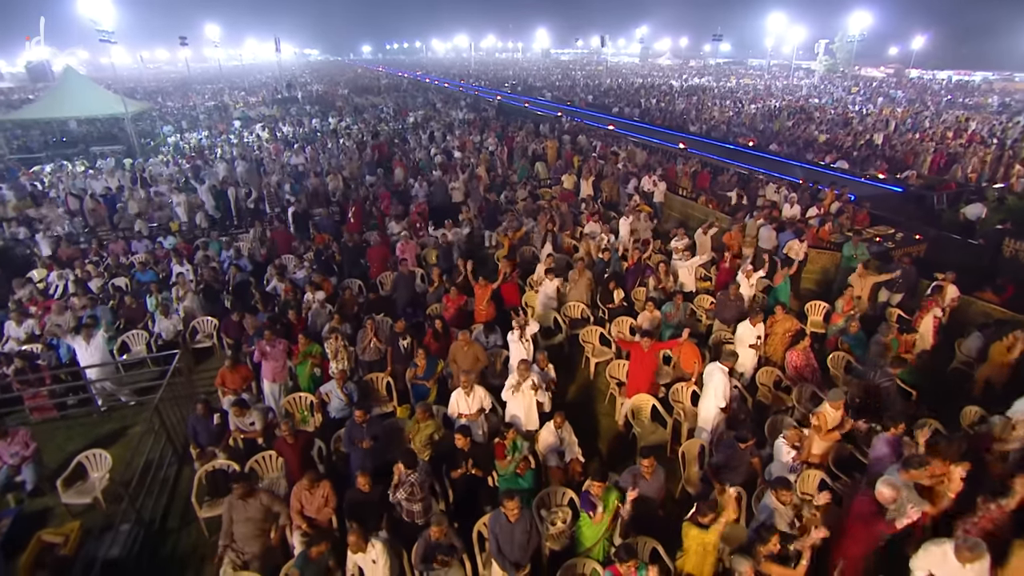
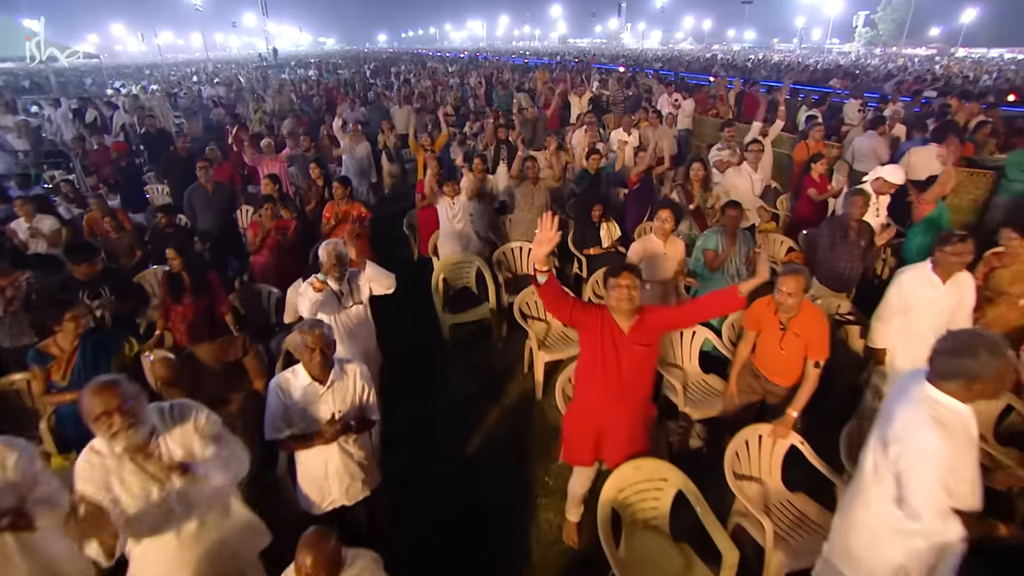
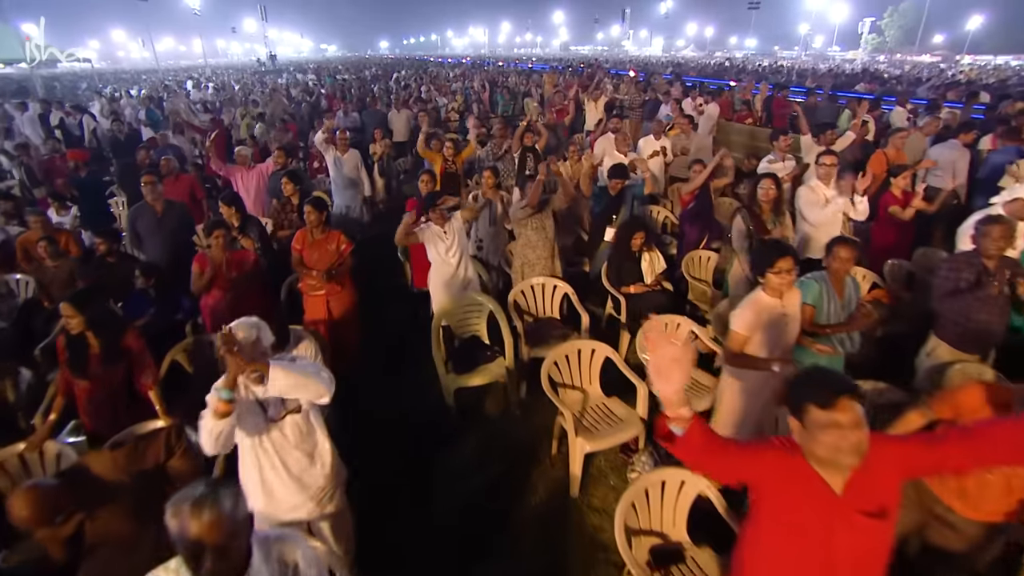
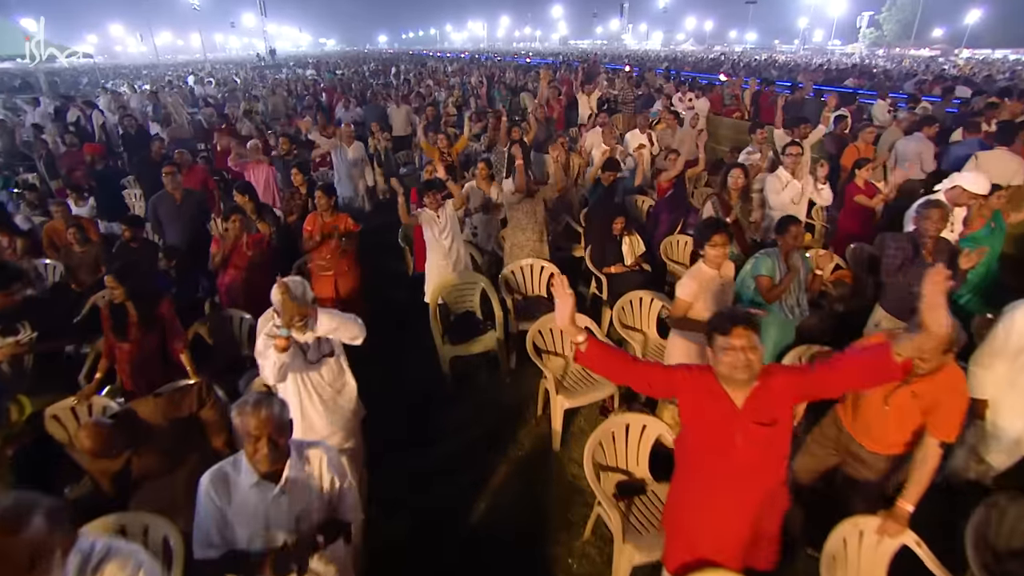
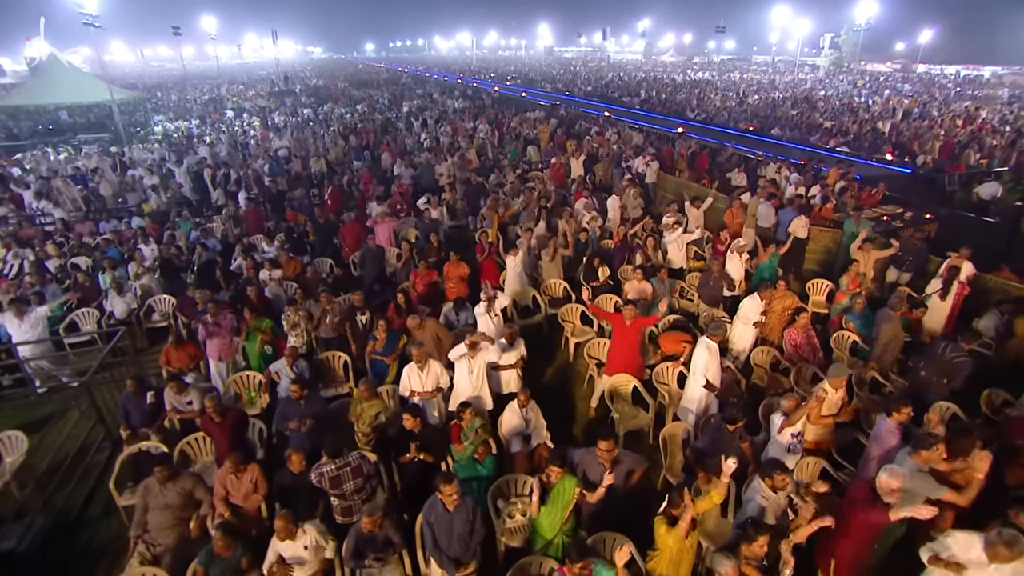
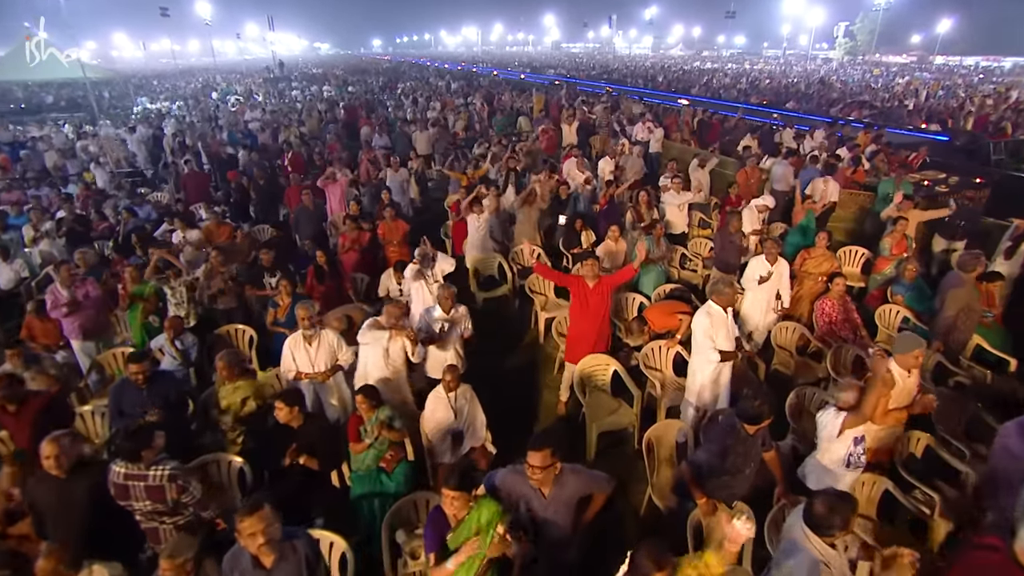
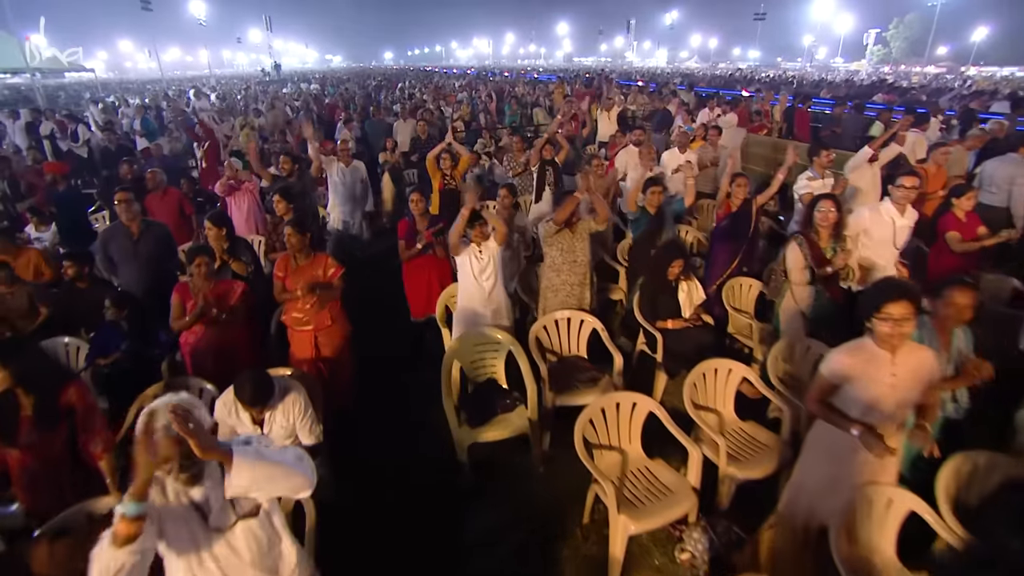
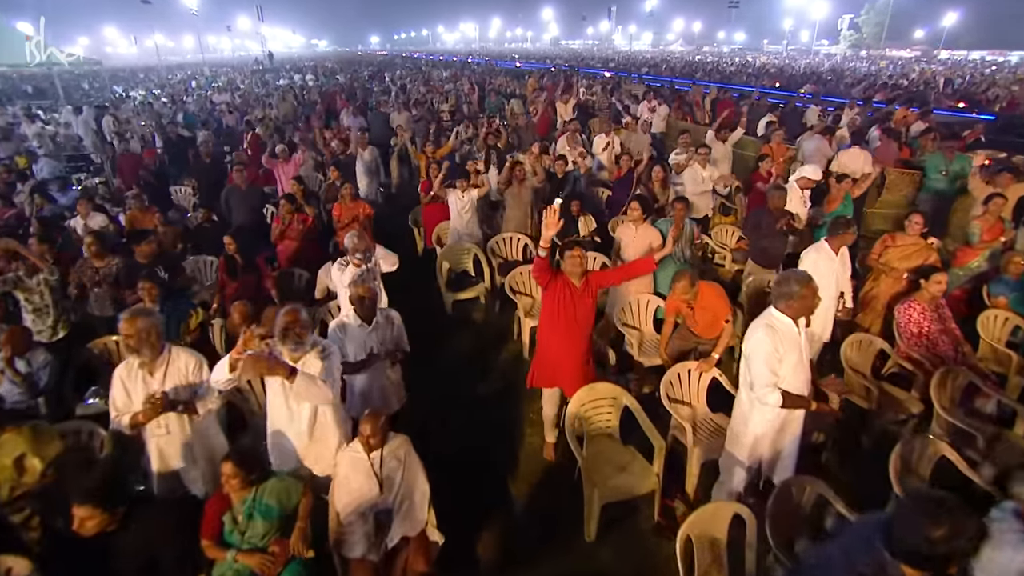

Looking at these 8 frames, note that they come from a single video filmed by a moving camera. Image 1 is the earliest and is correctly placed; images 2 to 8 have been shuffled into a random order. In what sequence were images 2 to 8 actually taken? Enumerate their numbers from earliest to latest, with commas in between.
5, 6, 8, 2, 4, 3, 7
